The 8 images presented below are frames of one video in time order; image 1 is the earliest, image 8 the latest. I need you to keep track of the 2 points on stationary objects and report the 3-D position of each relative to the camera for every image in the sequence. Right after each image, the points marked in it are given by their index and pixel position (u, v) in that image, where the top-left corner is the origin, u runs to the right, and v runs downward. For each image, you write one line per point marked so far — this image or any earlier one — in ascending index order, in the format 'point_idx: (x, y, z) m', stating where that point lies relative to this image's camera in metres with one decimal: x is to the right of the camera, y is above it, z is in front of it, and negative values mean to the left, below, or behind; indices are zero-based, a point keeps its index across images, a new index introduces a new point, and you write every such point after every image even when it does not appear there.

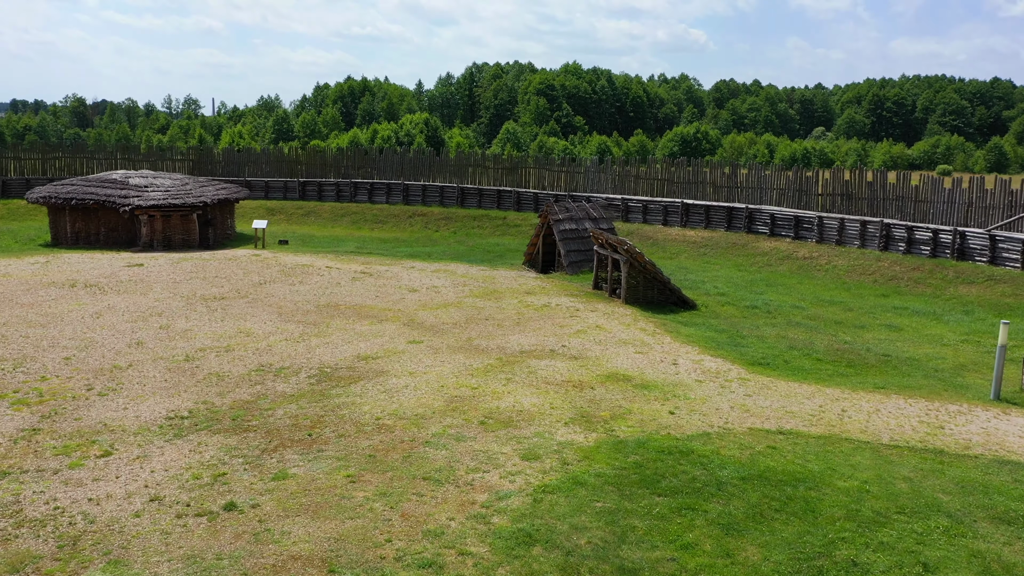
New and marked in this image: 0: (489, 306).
0: (-0.4, -0.4, +16.1) m
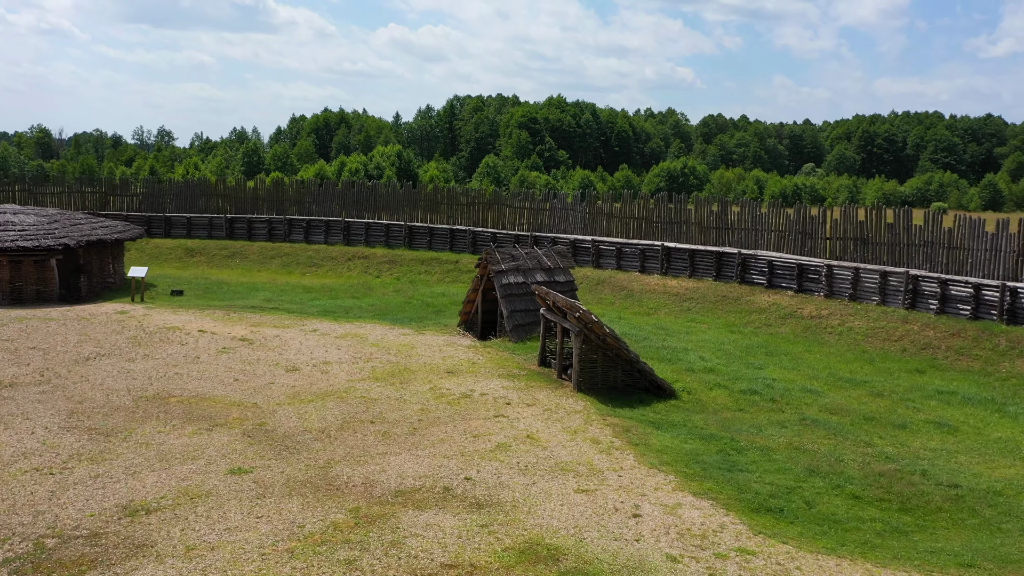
0: (-1.8, -1.5, +11.6) m
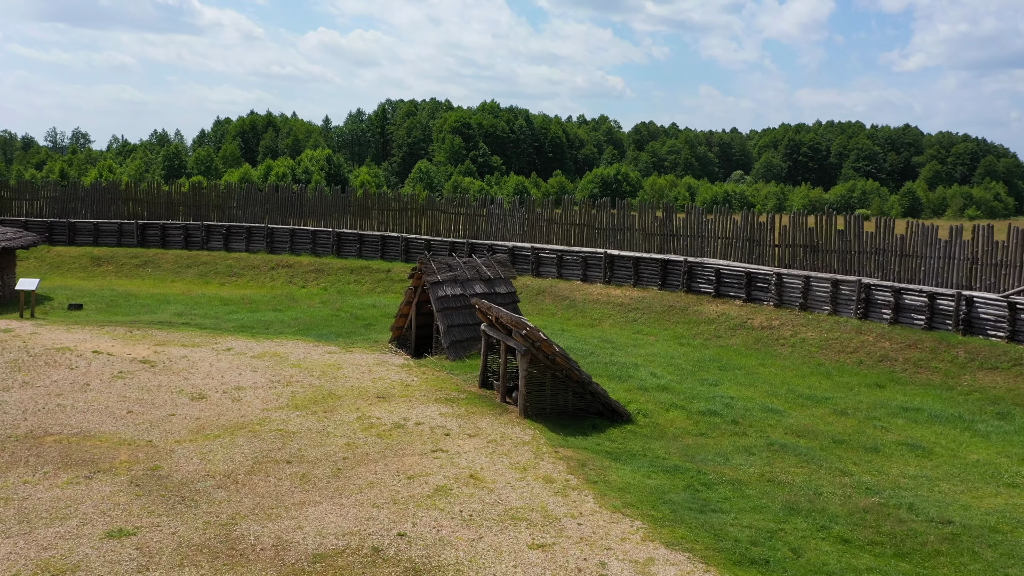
0: (-2.5, -1.7, +10.1) m
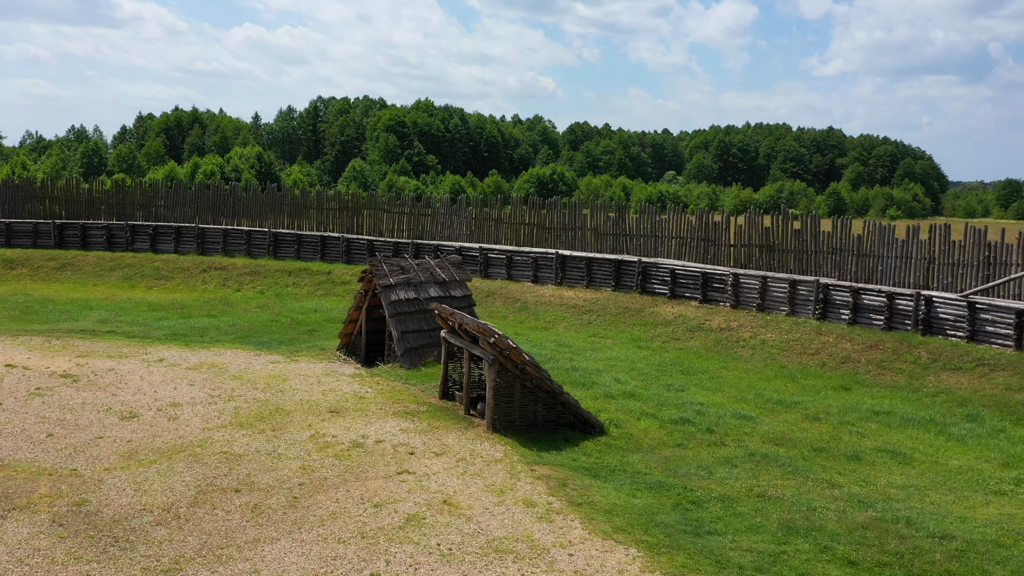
0: (-2.8, -1.8, +9.1) m
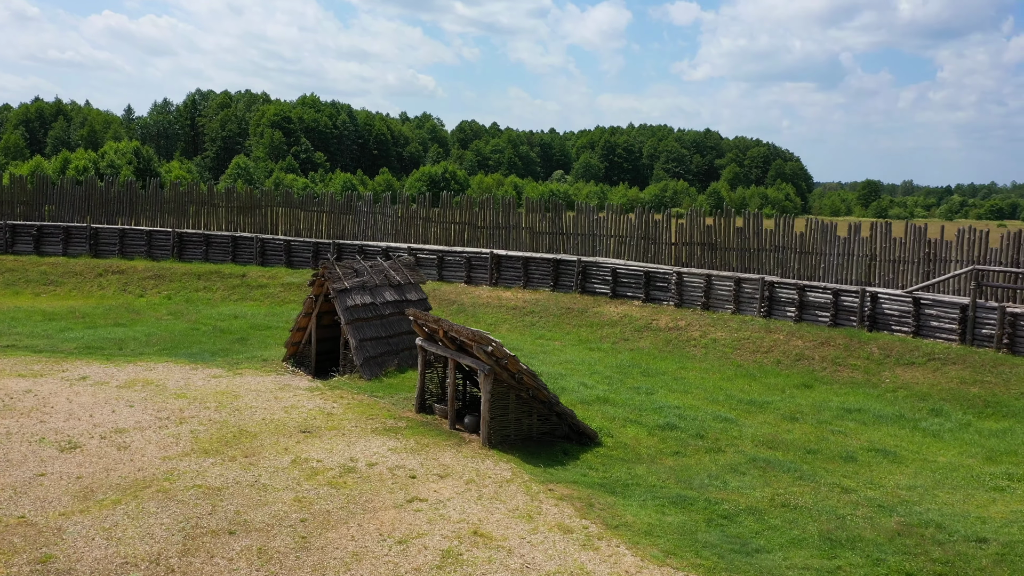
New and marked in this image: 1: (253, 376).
0: (-2.7, -1.9, +7.9) m
1: (-3.9, -1.3, +12.5) m
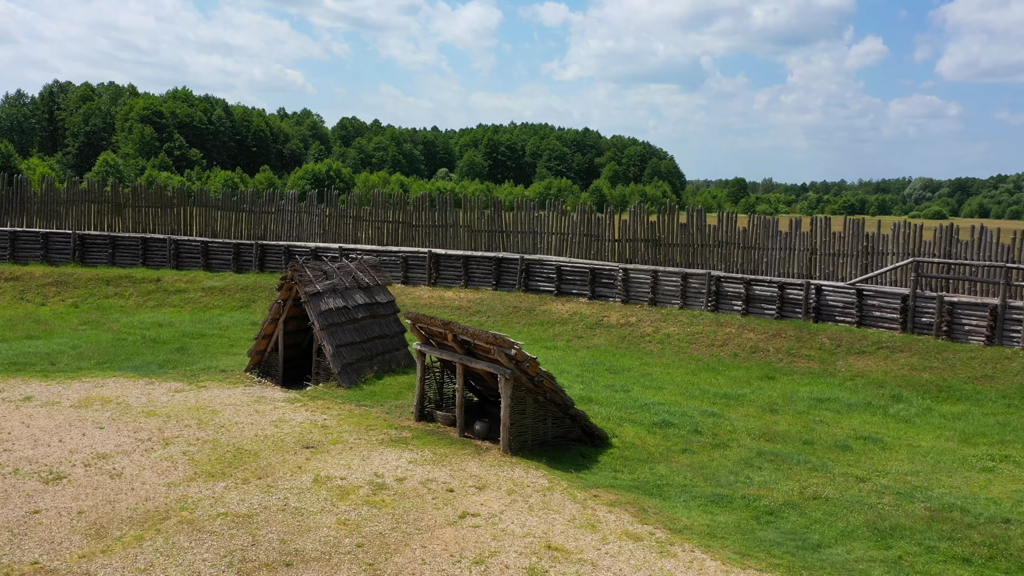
0: (-2.2, -1.9, +7.2) m
1: (-4.1, -1.4, +11.5) m
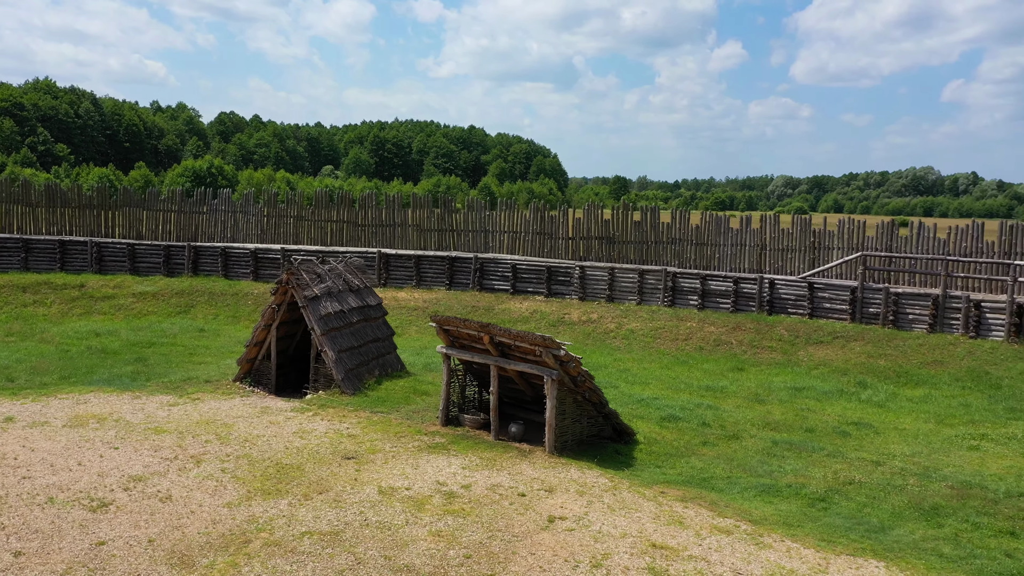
0: (-1.4, -2.0, +6.9) m
1: (-3.9, -1.5, +10.9) m
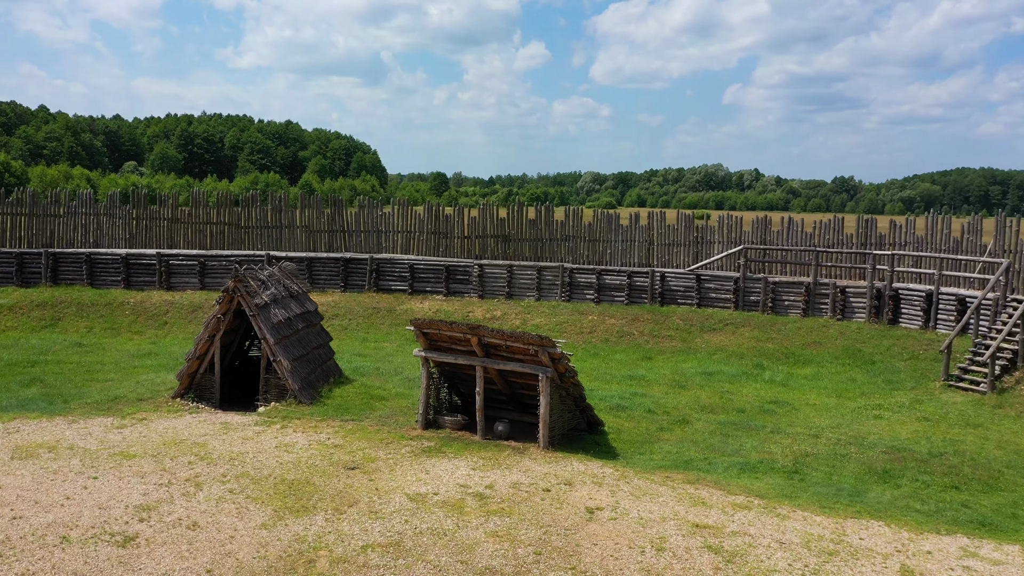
0: (-0.9, -2.0, +6.8) m
1: (-4.3, -1.6, +10.2) m
